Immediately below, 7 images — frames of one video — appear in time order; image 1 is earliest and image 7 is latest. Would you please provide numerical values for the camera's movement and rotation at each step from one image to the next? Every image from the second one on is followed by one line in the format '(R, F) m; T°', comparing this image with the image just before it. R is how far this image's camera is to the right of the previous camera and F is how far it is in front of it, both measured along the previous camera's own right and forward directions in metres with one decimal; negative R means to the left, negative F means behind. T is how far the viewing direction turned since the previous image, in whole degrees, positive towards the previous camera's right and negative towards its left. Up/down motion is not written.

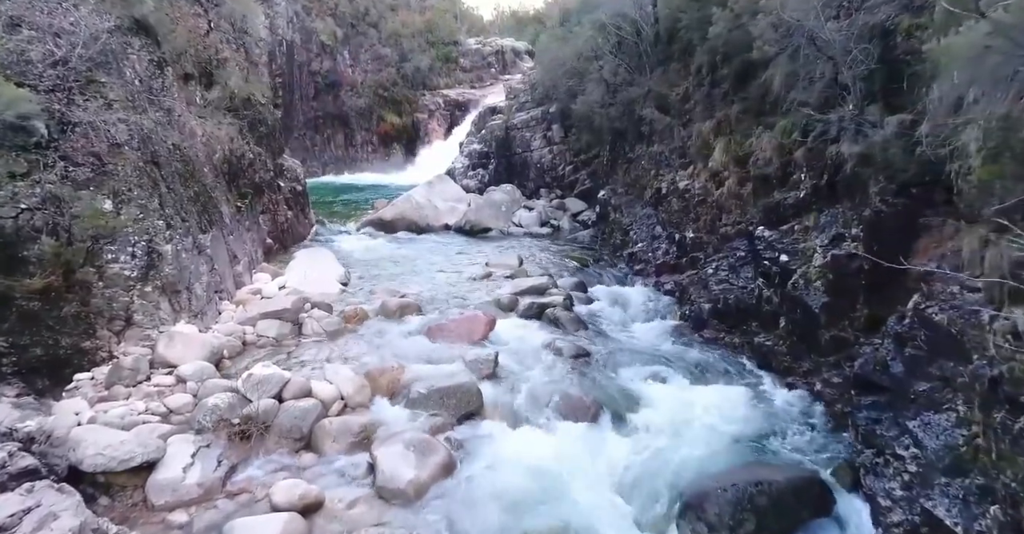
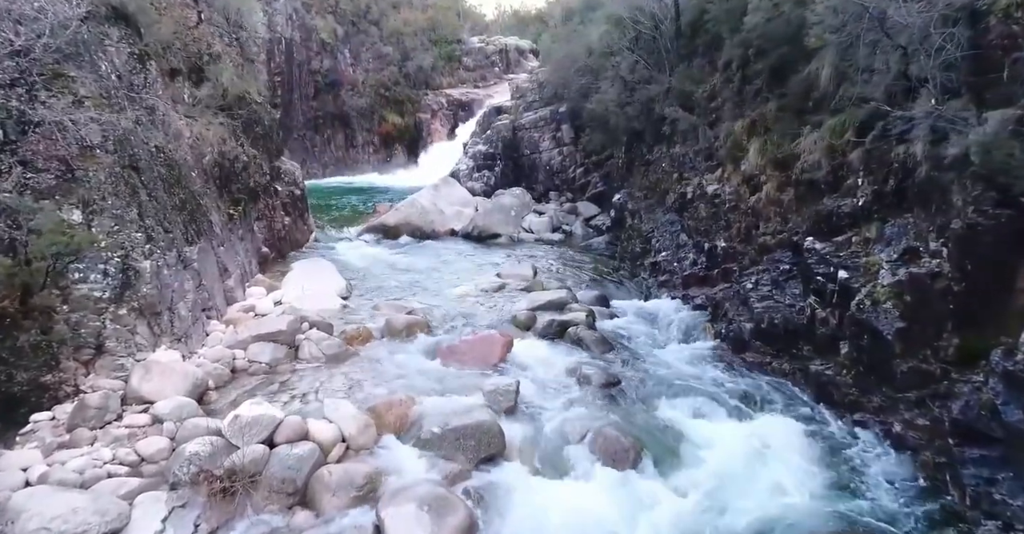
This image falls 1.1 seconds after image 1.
(-0.2, +0.8) m; 0°
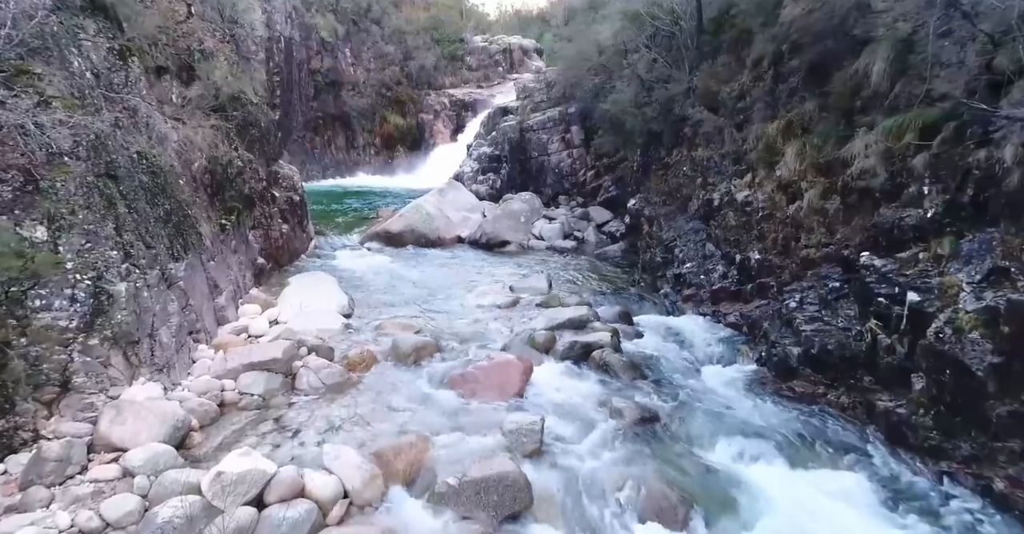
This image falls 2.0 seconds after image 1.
(-0.2, +0.7) m; 0°
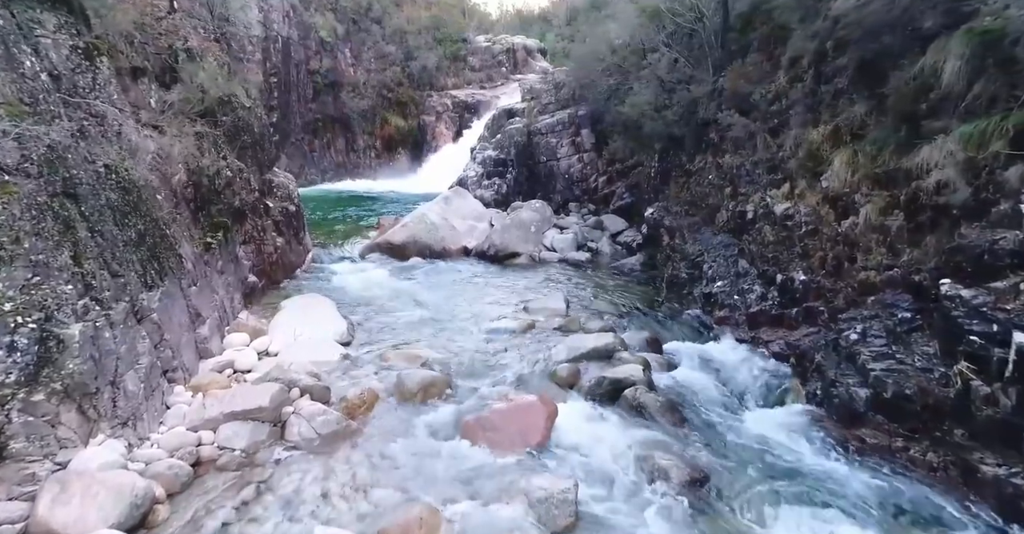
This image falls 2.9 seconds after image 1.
(-0.2, +0.9) m; 0°
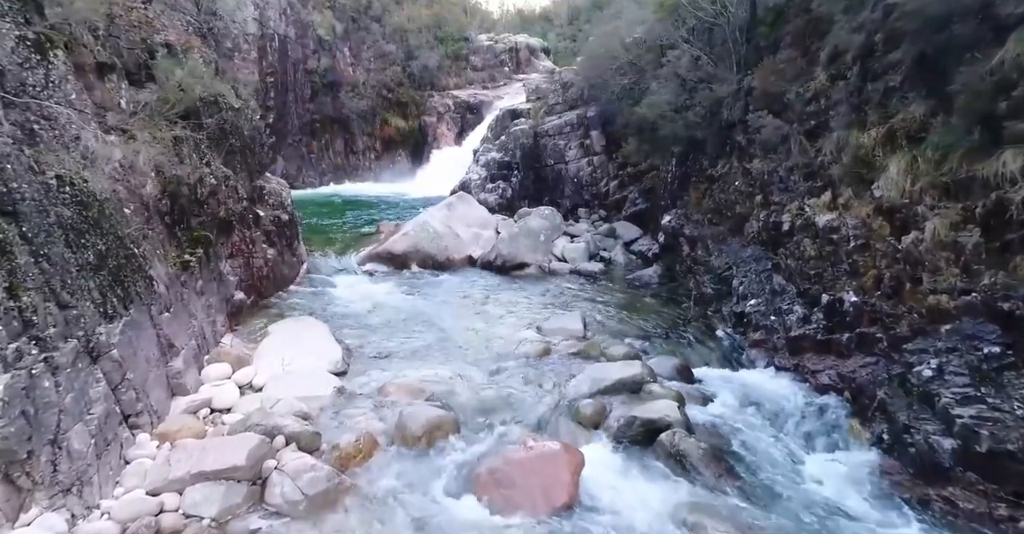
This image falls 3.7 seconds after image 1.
(-0.2, +0.9) m; 0°
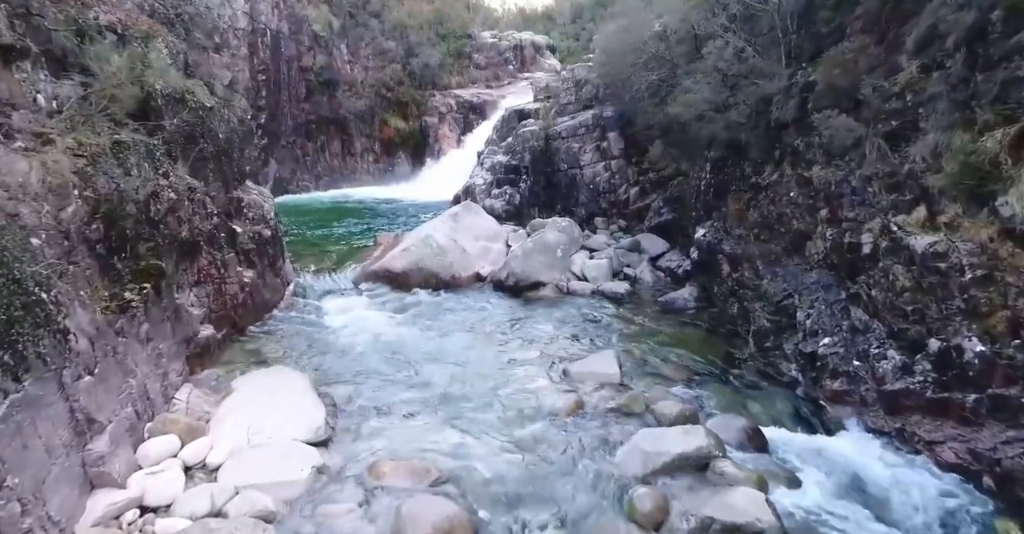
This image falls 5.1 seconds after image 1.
(-0.3, +1.5) m; 0°
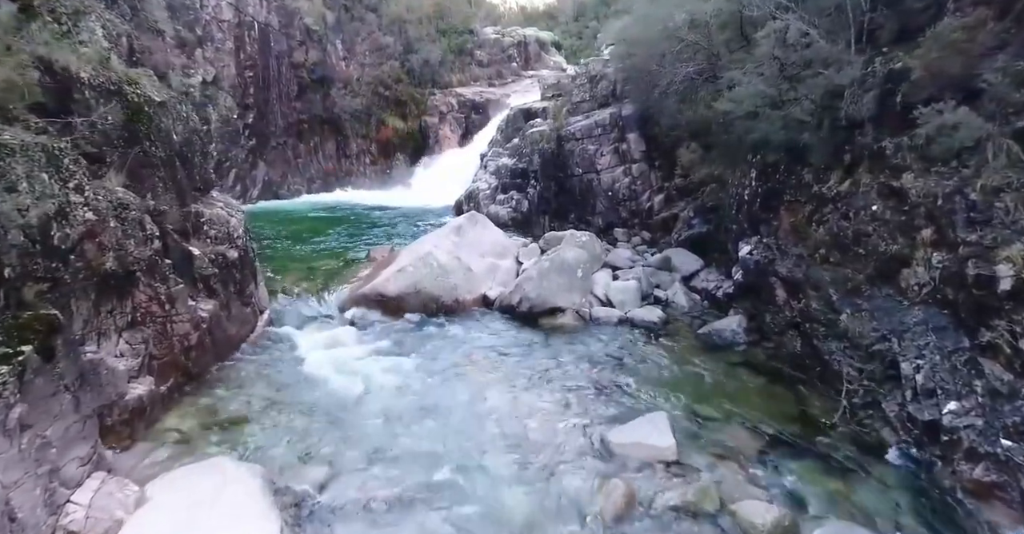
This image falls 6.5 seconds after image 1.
(-0.2, +1.7) m; 0°
